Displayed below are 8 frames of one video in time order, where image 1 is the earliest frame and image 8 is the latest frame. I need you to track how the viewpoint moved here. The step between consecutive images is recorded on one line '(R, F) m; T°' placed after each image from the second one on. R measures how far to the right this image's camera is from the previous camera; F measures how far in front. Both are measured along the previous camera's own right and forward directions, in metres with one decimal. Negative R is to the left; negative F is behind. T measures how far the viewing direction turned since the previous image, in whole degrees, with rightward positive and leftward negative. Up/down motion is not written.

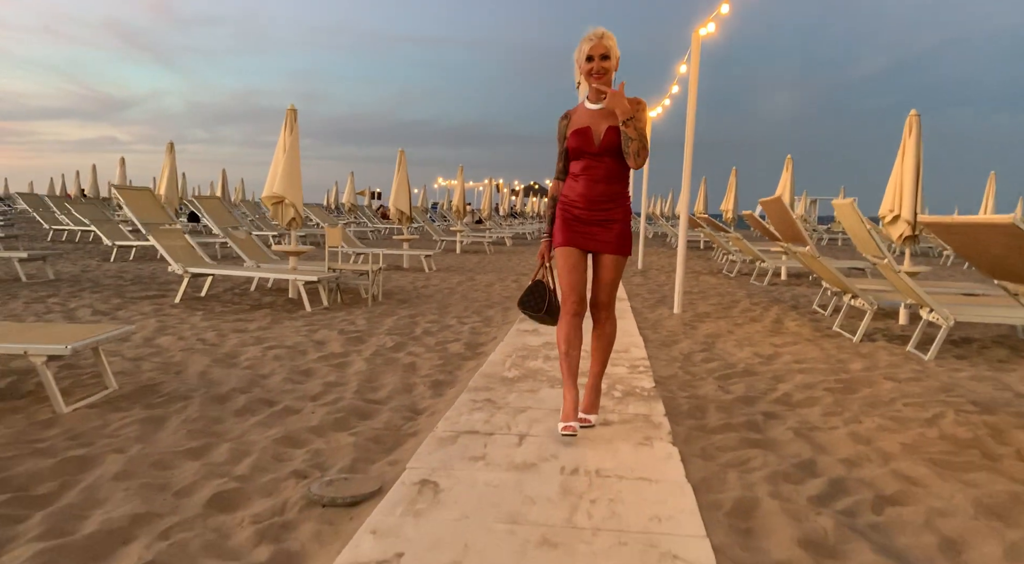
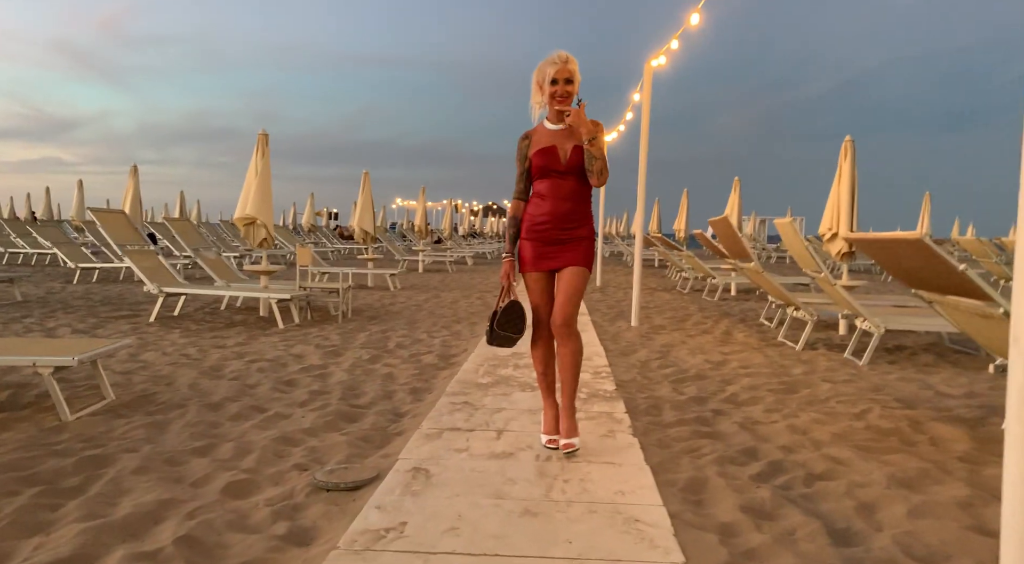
(-0.1, -0.3) m; +4°
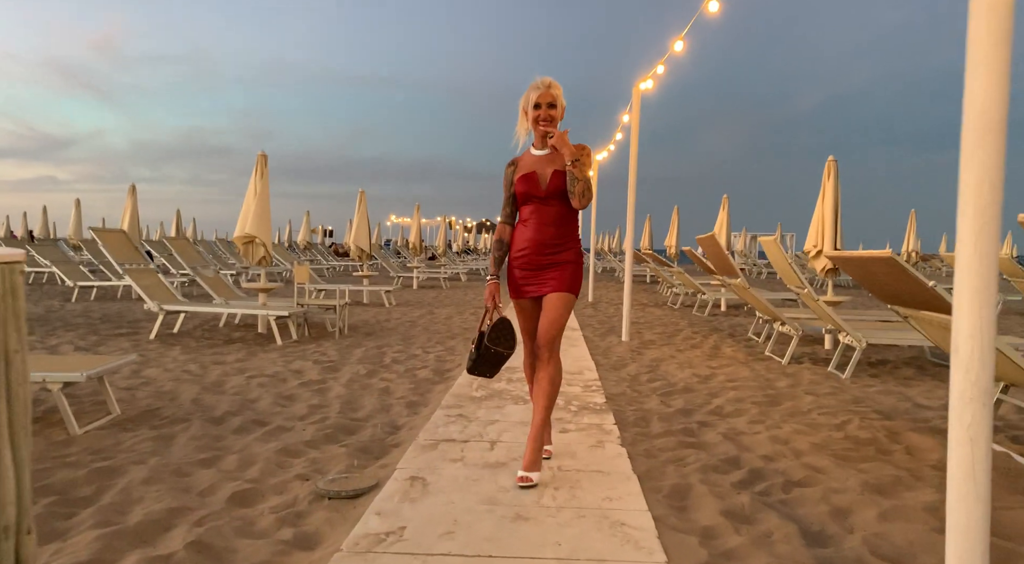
(0.0, -0.1) m; +1°
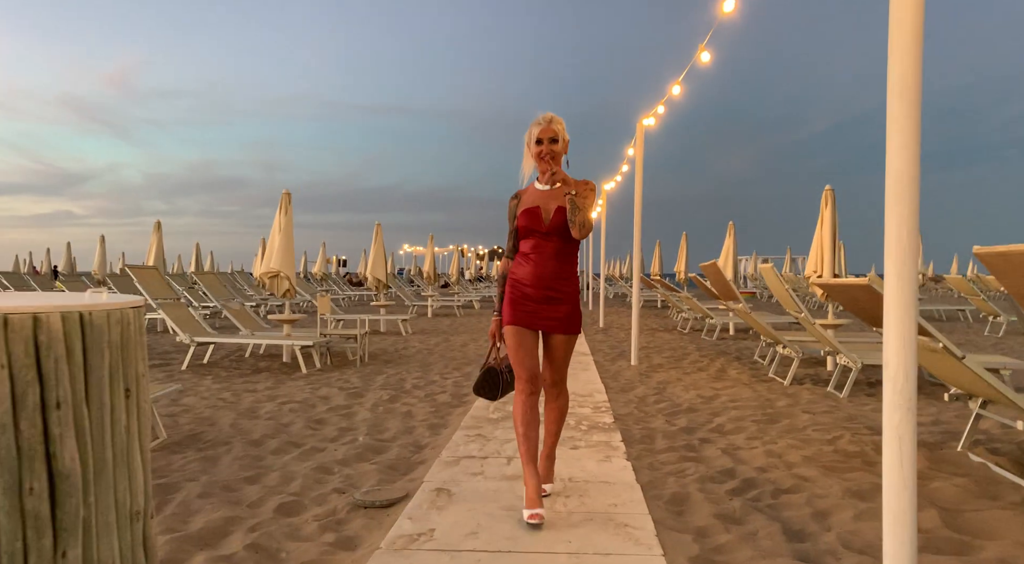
(0.0, -0.3) m; -1°
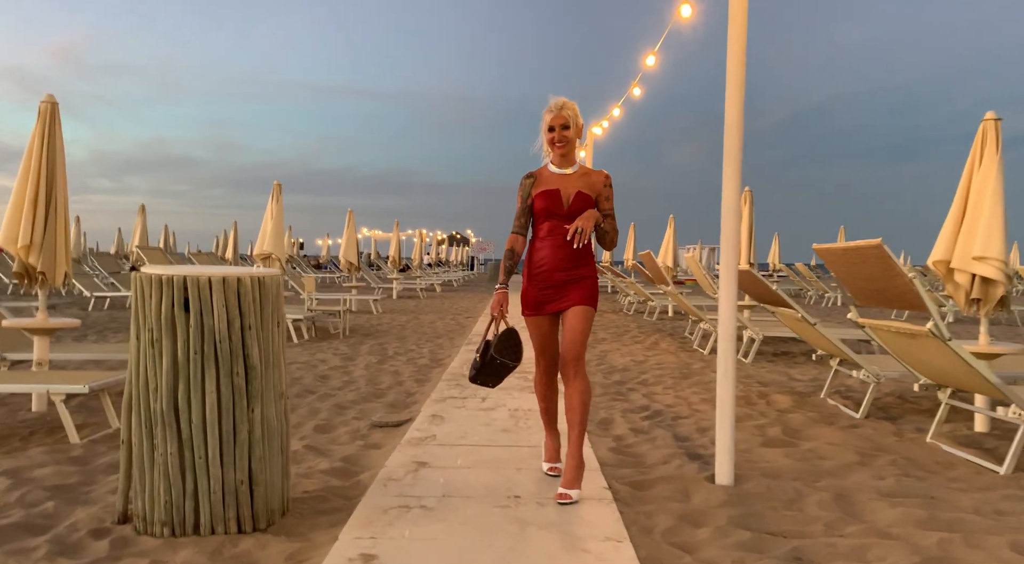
(-0.1, -1.1) m; +4°
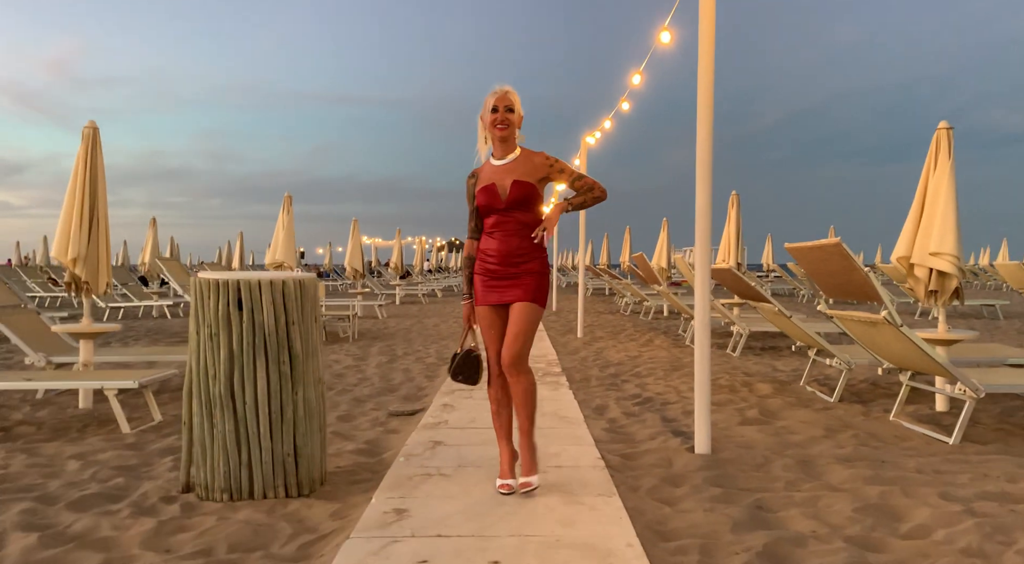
(0.0, -0.4) m; 0°
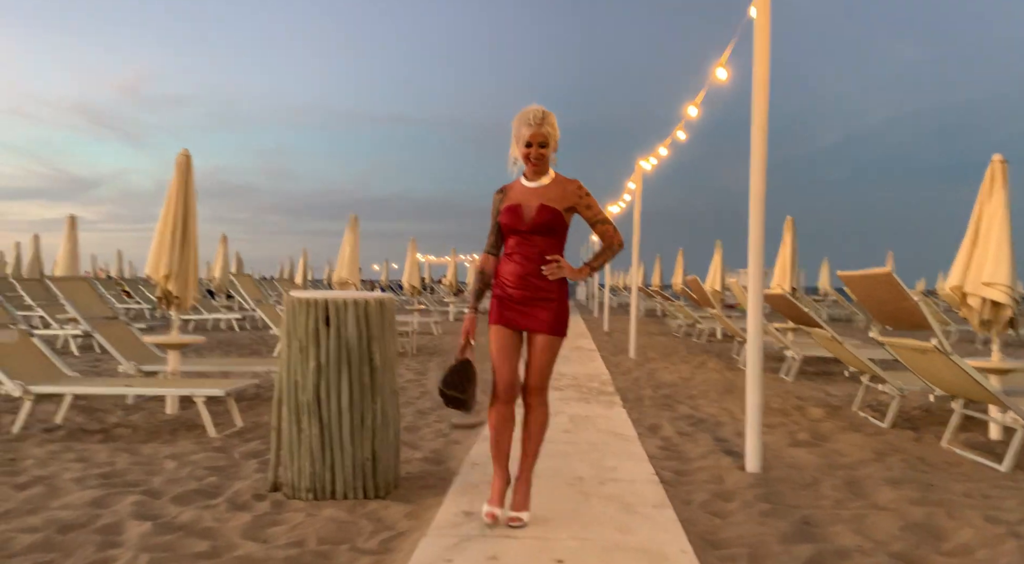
(-0.1, -0.2) m; -4°
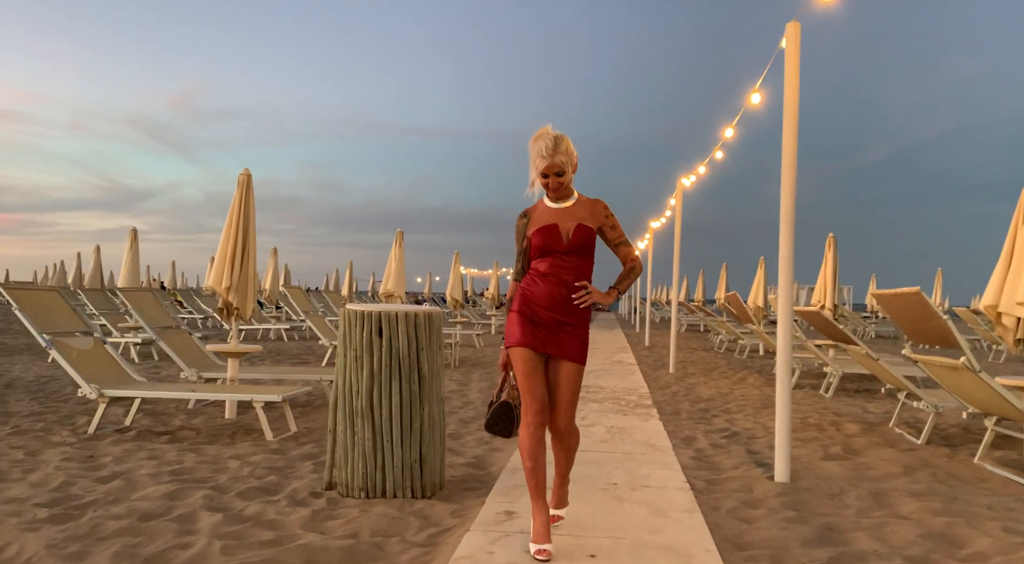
(0.0, -0.2) m; -3°
